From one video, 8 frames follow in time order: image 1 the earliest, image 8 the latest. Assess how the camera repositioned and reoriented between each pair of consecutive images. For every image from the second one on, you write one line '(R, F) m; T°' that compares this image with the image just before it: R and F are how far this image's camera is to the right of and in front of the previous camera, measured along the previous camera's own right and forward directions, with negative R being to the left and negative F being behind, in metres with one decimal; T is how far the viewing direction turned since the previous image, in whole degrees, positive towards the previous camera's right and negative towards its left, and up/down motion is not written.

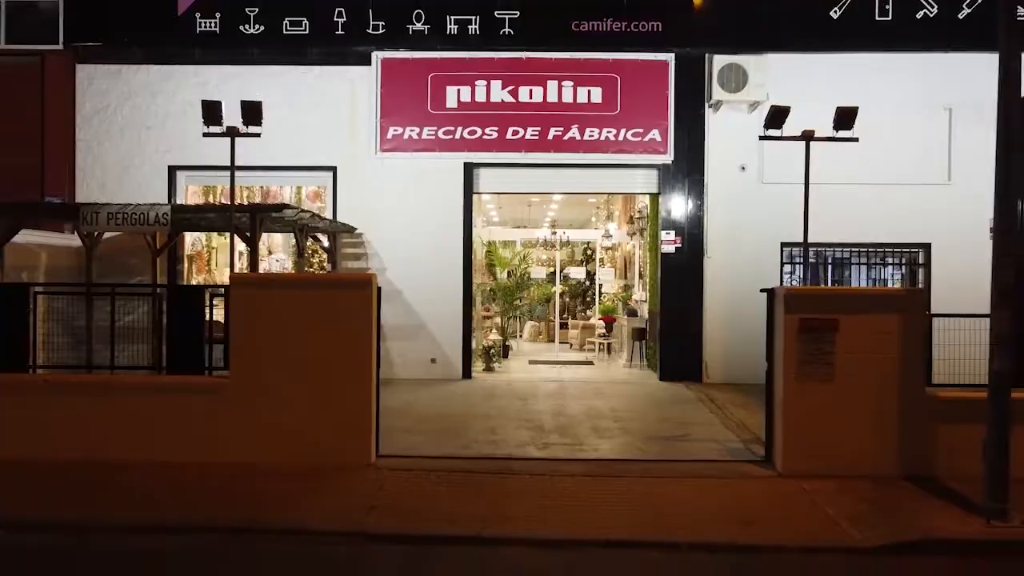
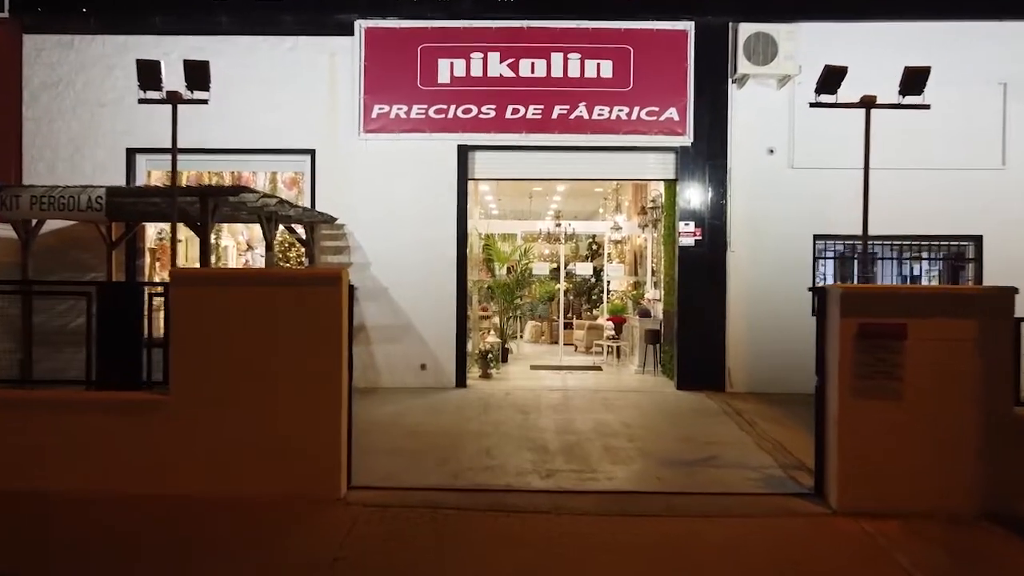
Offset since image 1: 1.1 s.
(0.0, +1.1) m; 0°
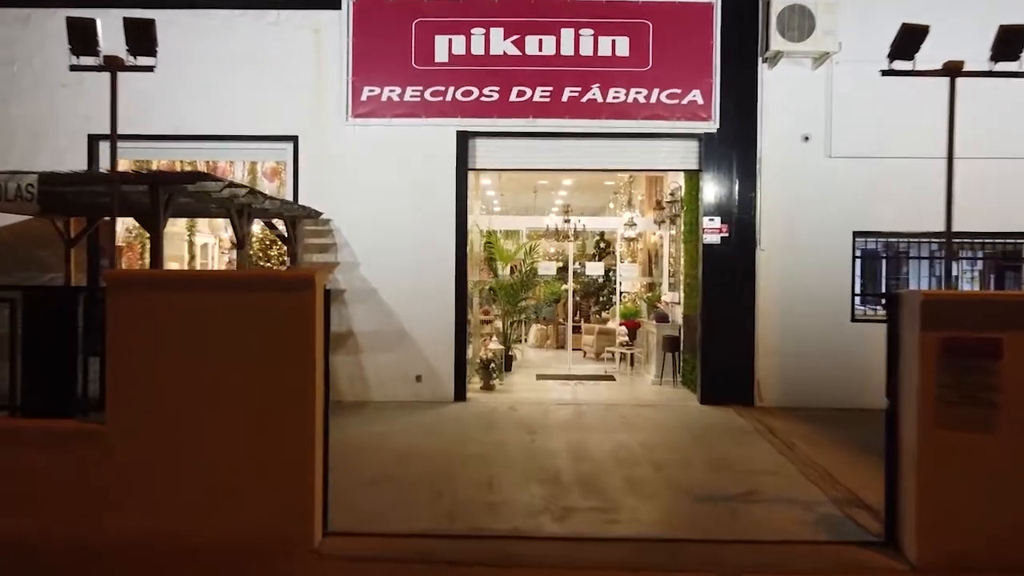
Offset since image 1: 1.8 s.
(0.0, +0.9) m; 0°
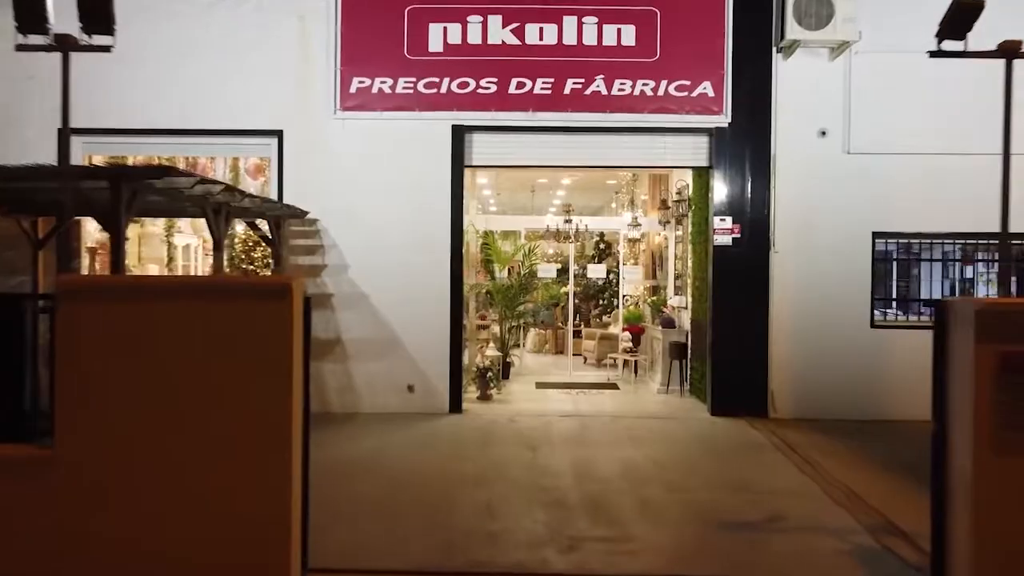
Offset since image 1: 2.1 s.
(0.0, +0.5) m; 0°
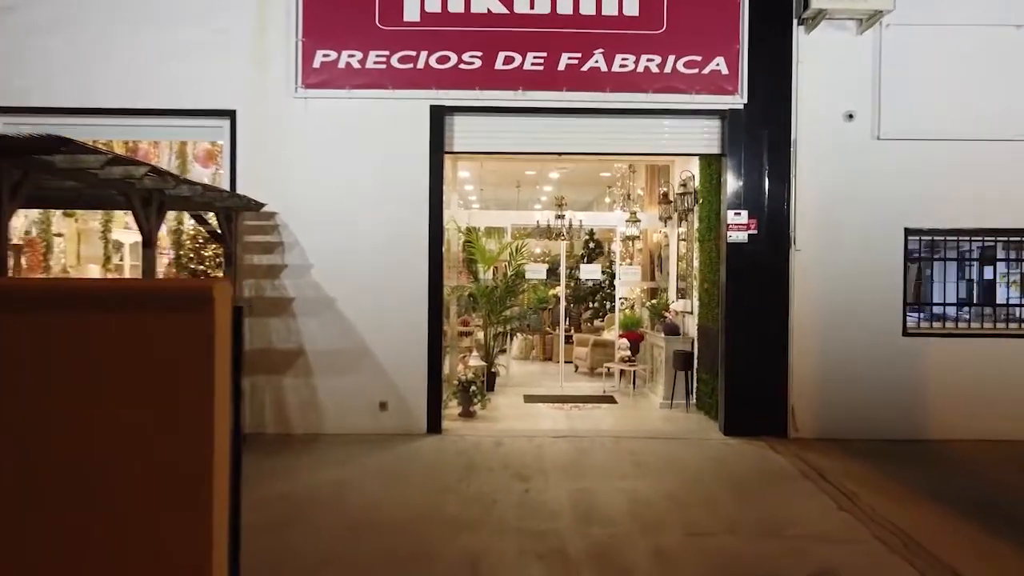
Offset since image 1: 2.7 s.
(0.0, +0.9) m; +1°
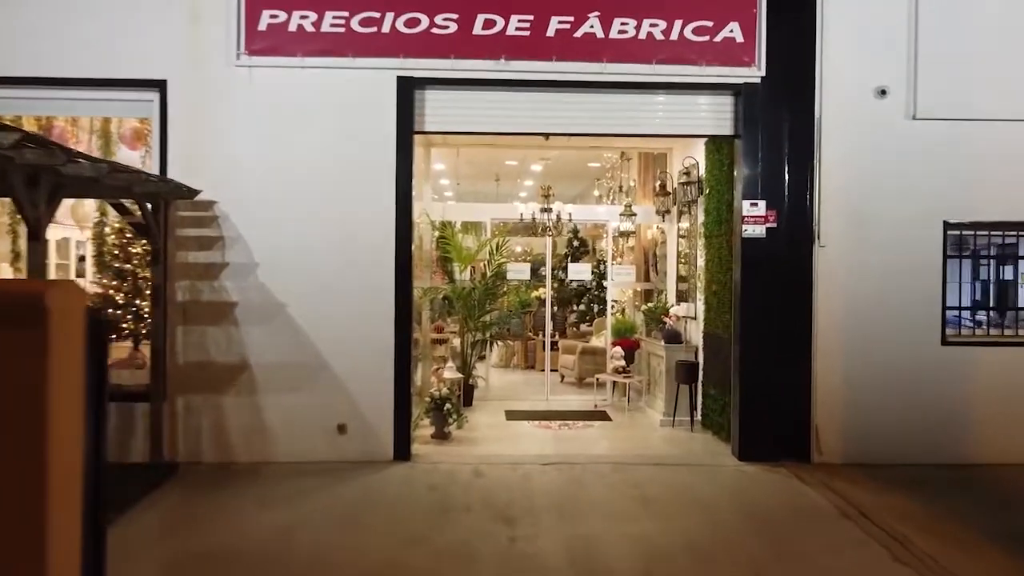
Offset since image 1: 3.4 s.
(0.0, +0.9) m; +2°
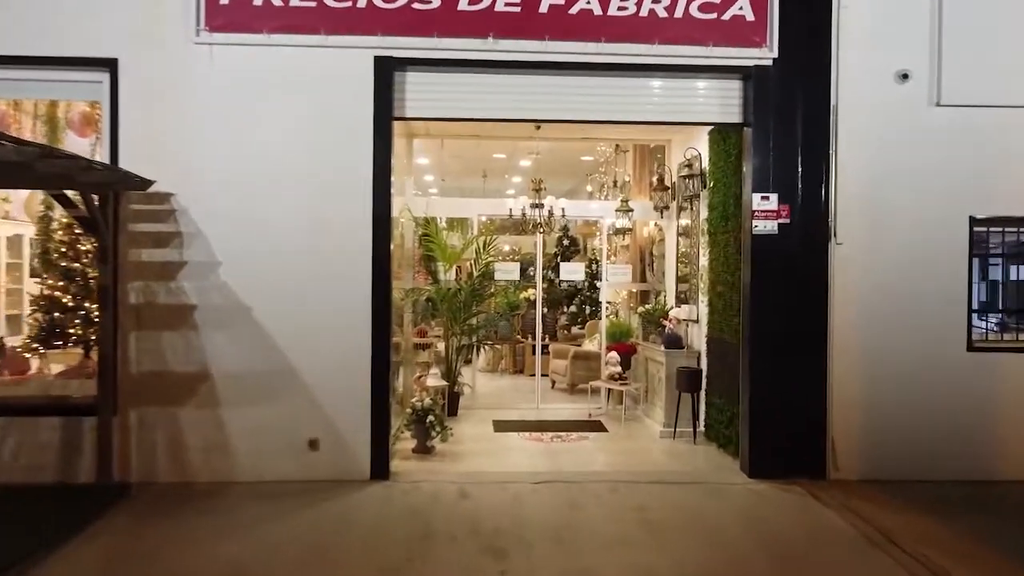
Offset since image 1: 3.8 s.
(0.0, +0.5) m; +1°
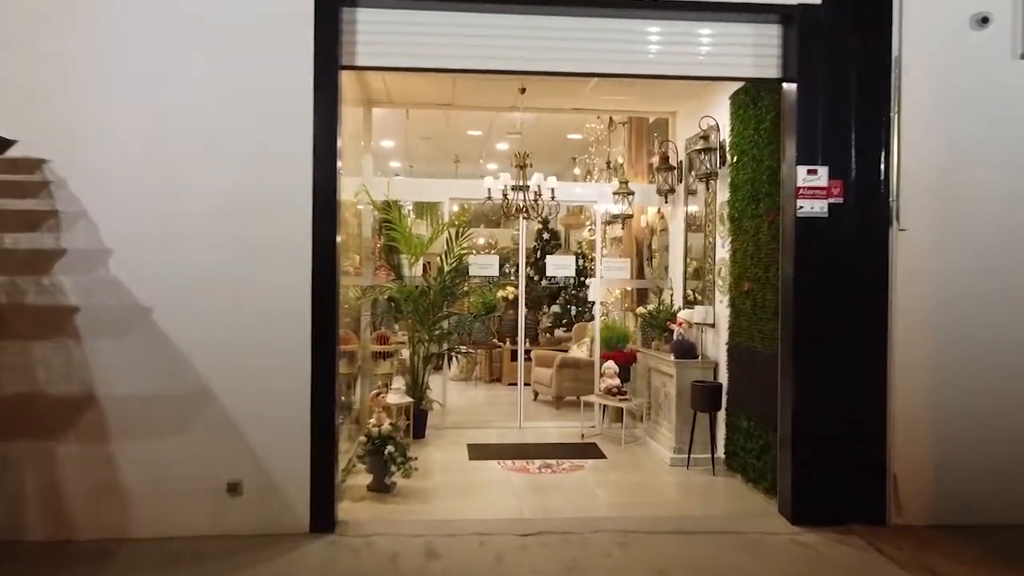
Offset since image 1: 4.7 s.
(0.0, +1.1) m; +2°
